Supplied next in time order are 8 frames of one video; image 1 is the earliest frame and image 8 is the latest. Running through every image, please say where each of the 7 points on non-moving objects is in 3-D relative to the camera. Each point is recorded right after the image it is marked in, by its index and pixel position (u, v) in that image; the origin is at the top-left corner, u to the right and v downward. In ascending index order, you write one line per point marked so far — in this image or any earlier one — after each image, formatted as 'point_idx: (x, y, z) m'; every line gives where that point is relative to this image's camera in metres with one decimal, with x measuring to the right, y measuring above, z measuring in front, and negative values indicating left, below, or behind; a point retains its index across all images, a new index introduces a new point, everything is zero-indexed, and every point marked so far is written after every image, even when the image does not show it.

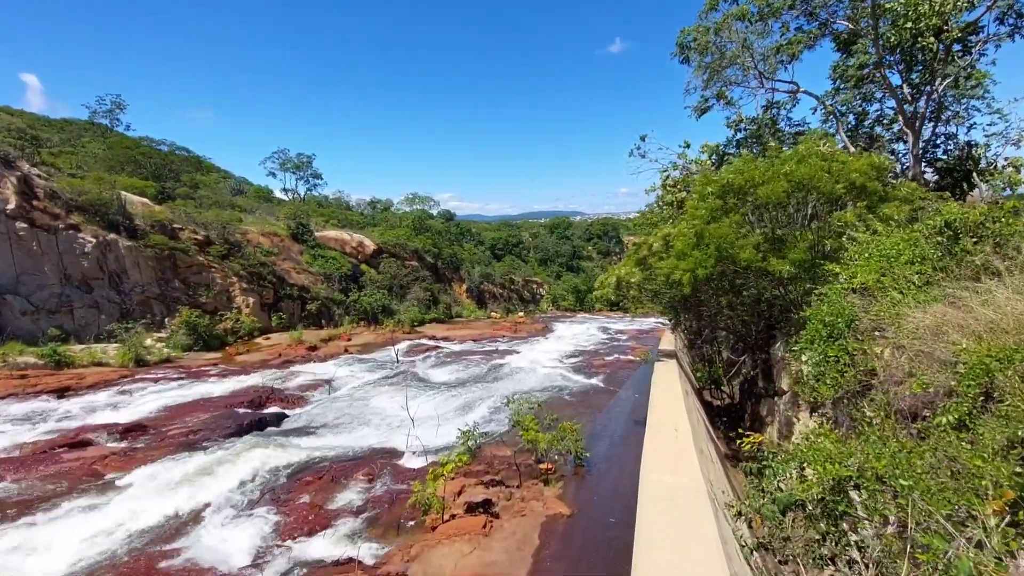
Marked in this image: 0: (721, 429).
0: (+4.6, -3.1, +10.2) m
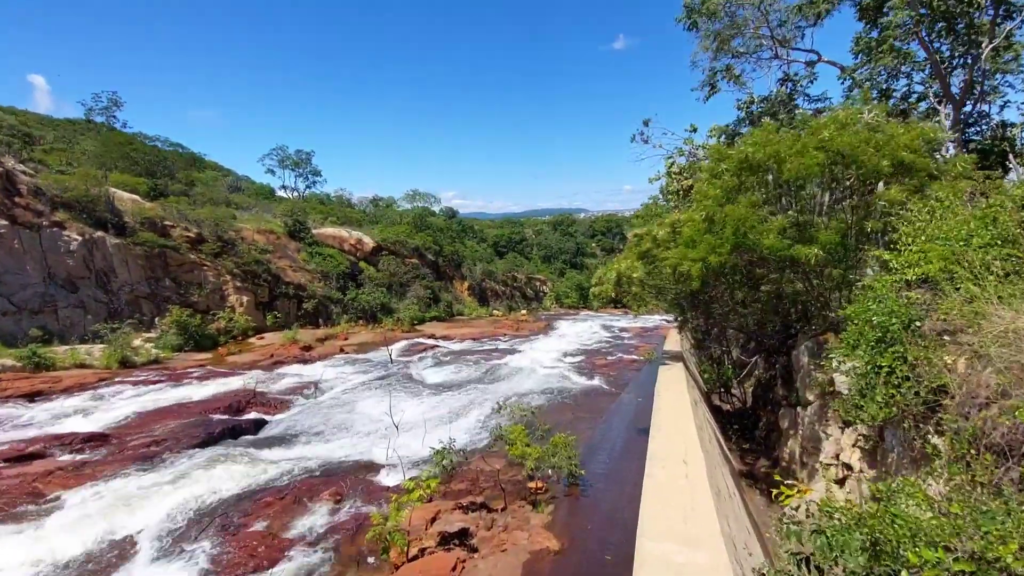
0: (+4.4, -3.0, +9.3) m
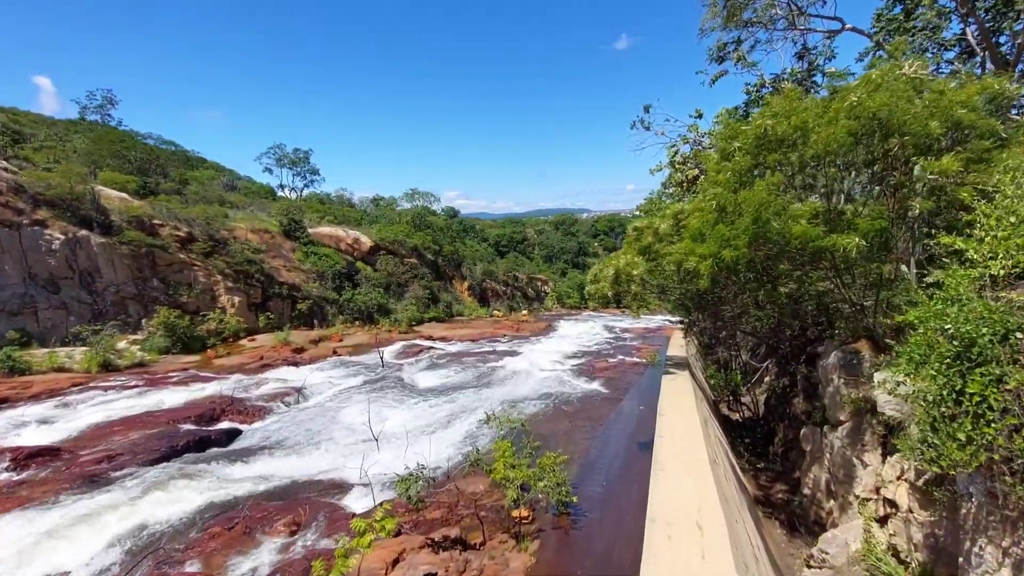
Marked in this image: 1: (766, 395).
0: (+4.2, -3.0, +8.4) m
1: (+5.4, -2.3, +10.0) m
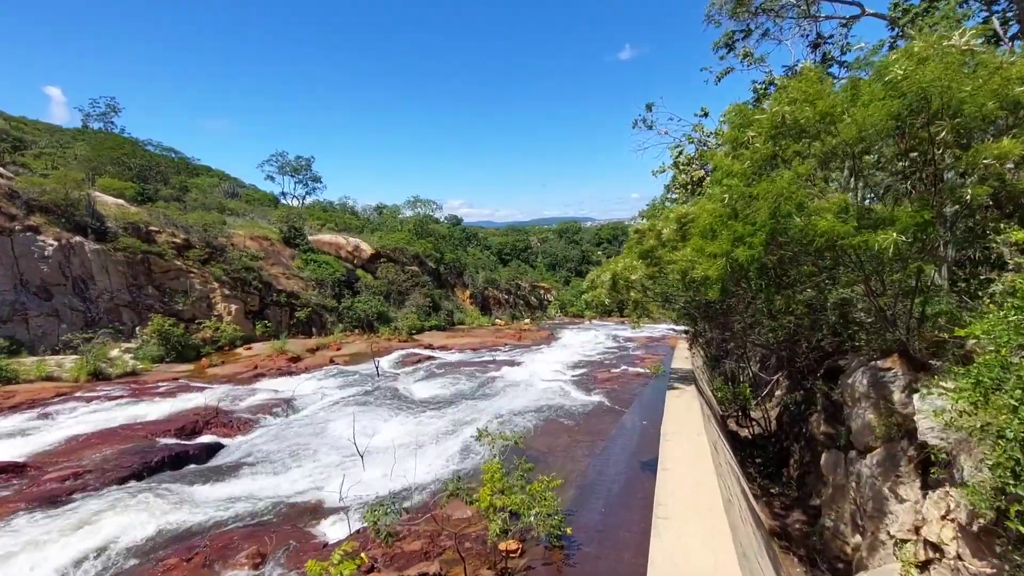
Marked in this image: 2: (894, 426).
0: (+4.1, -3.1, +7.7) m
1: (+5.3, -2.5, +9.4) m
2: (+3.9, -1.4, +4.7) m
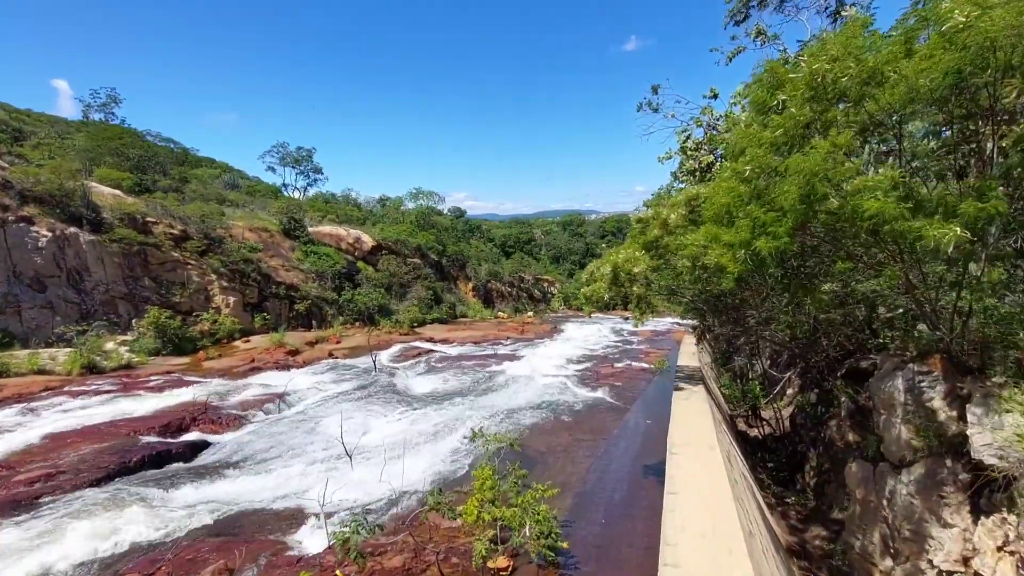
0: (+4.0, -3.0, +7.2) m
1: (+5.2, -2.3, +8.8) m
2: (+3.8, -1.3, +4.2) m
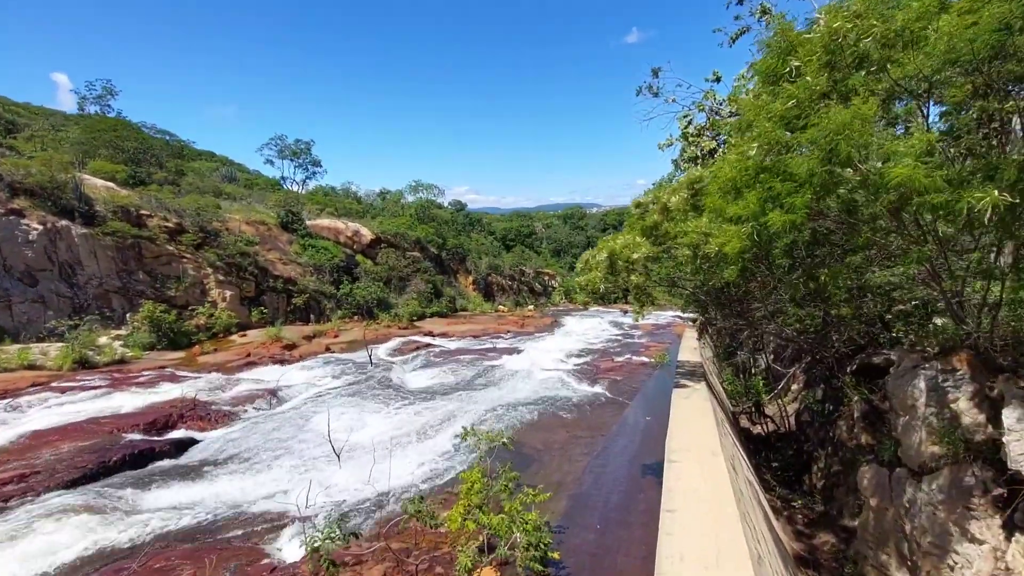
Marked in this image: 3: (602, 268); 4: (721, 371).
0: (+3.9, -2.9, +6.9) m
1: (+5.1, -2.2, +8.5) m
2: (+3.6, -1.3, +3.8) m
3: (+1.4, +0.3, +7.3) m
4: (+5.1, -2.0, +11.4) m
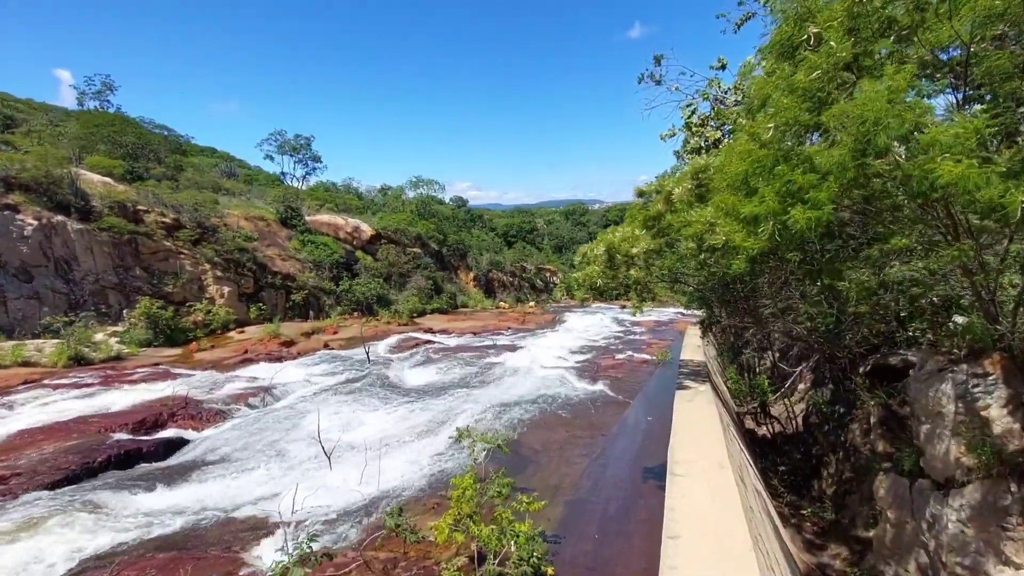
0: (+3.8, -2.9, +6.6) m
1: (+5.1, -2.1, +8.1) m
2: (+3.5, -1.2, +3.5) m
3: (+1.3, +0.4, +7.0) m
4: (+5.0, -1.9, +11.1) m
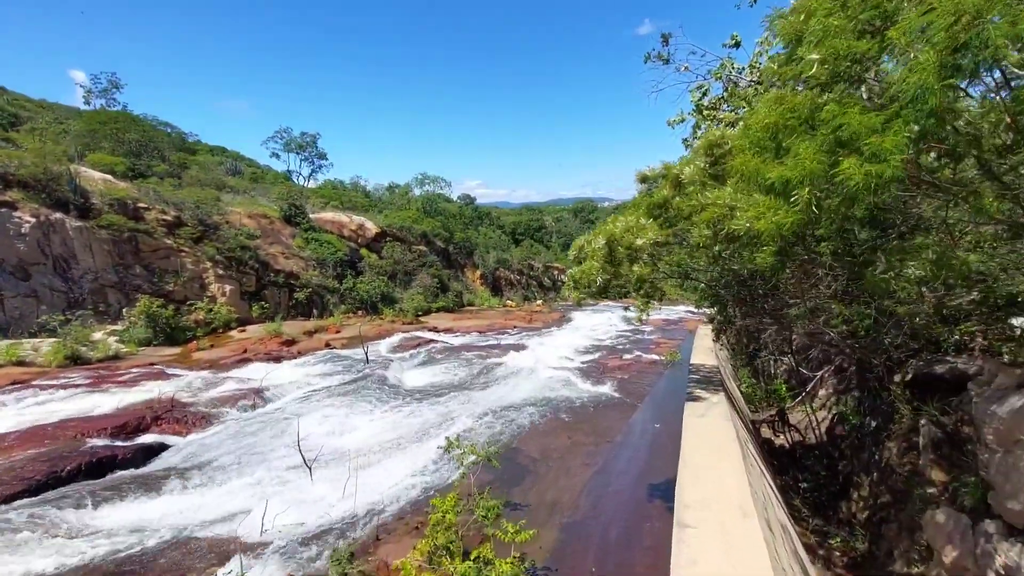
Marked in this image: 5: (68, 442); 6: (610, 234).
0: (+3.7, -2.8, +5.8) m
1: (+5.0, -2.1, +7.4) m
2: (+3.4, -1.2, +2.8) m
3: (+1.2, +0.4, +6.3) m
4: (+5.0, -1.9, +10.4) m
5: (-8.5, -2.9, +9.0) m
6: (+1.4, +0.7, +6.2) m
